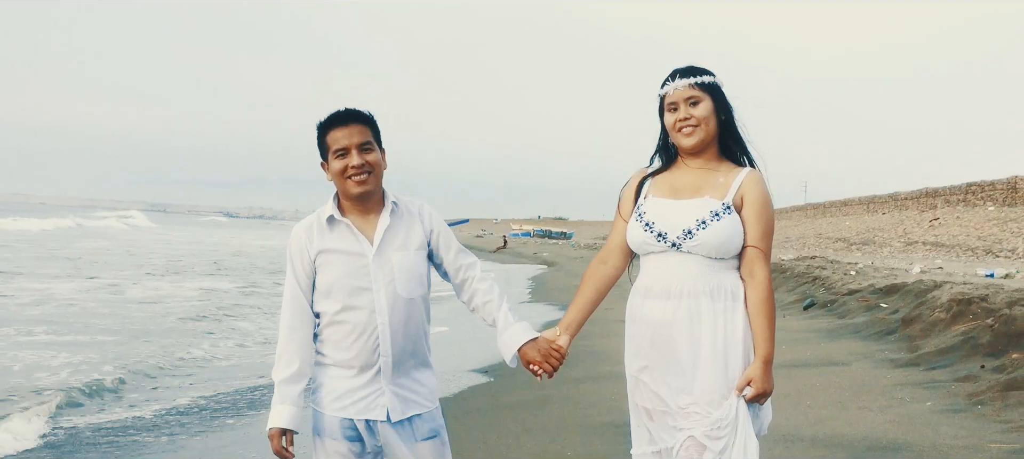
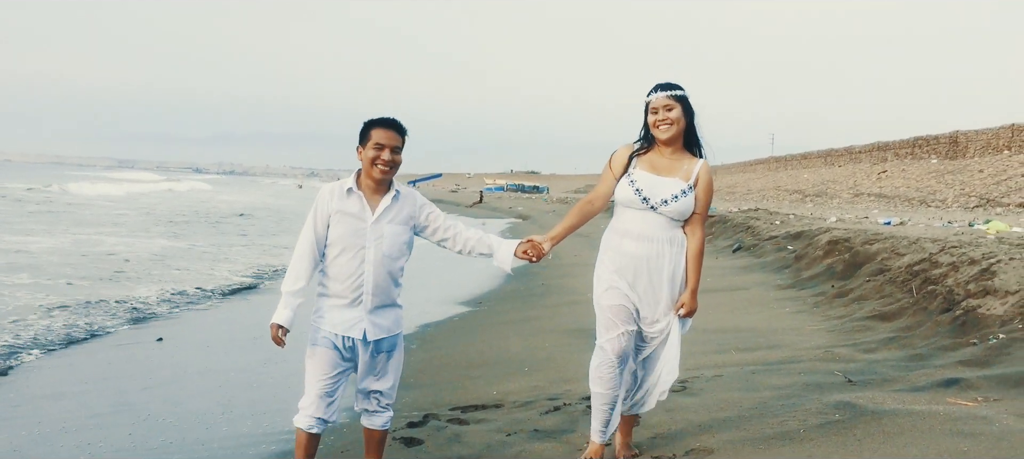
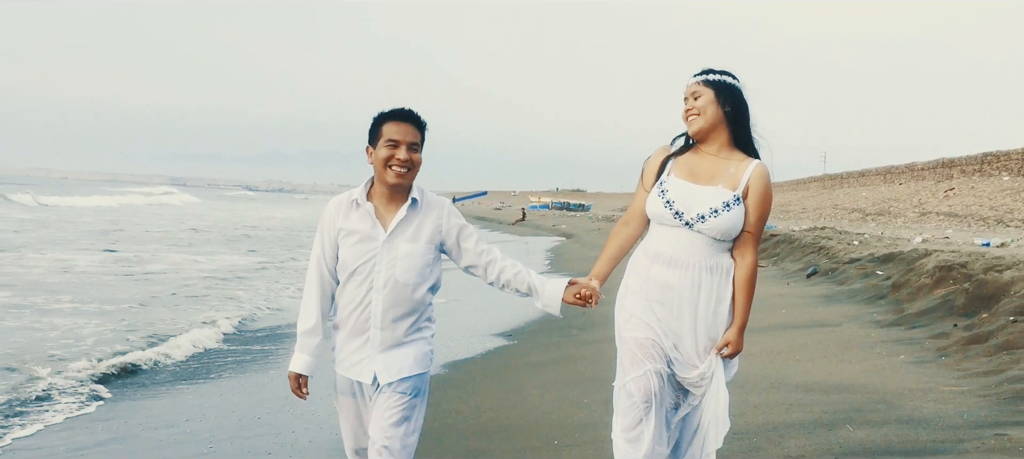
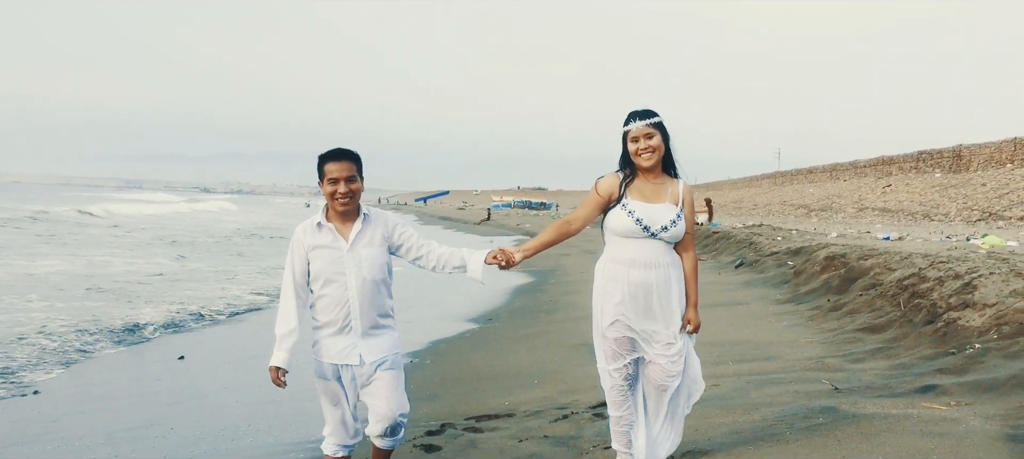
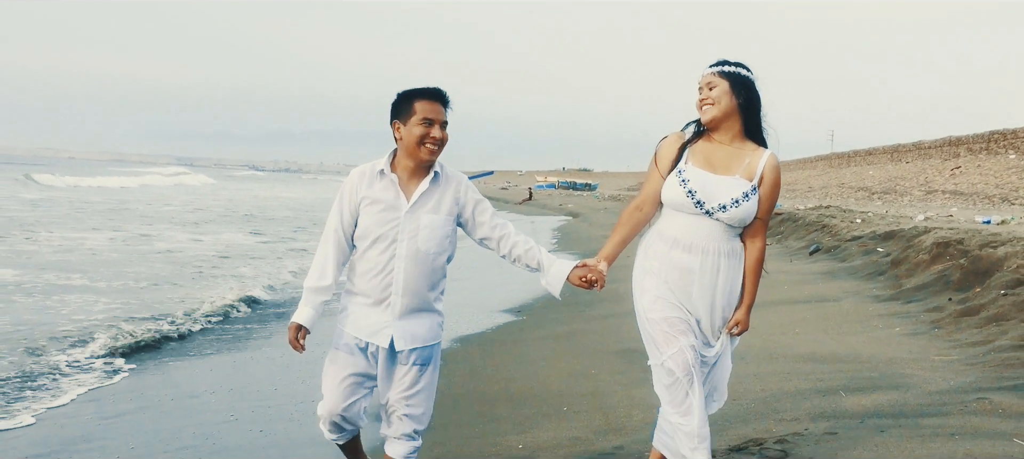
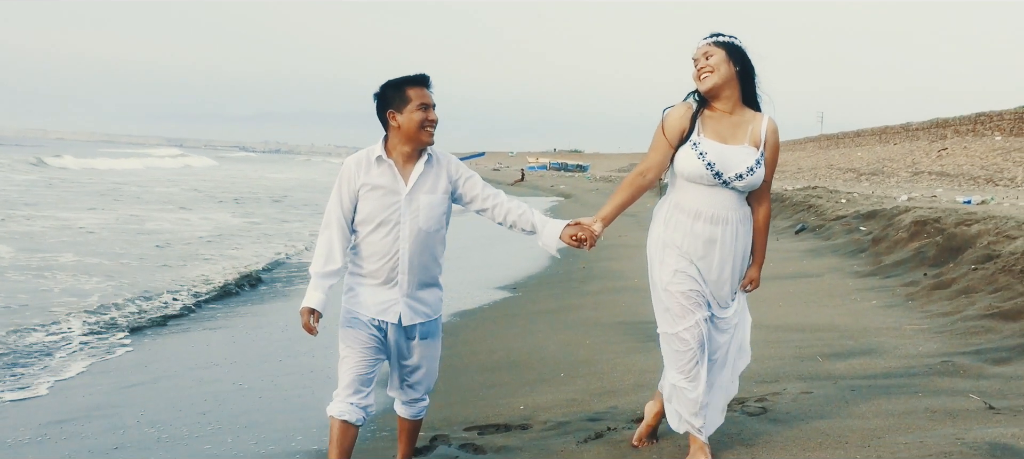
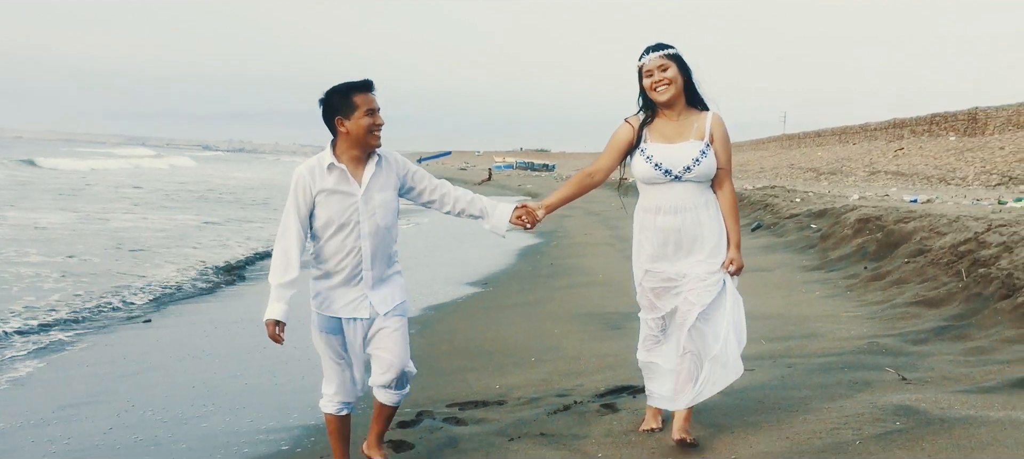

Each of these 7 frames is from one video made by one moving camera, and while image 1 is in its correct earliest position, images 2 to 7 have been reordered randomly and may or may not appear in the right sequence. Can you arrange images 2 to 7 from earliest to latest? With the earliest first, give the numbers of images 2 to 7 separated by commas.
3, 5, 6, 7, 2, 4
